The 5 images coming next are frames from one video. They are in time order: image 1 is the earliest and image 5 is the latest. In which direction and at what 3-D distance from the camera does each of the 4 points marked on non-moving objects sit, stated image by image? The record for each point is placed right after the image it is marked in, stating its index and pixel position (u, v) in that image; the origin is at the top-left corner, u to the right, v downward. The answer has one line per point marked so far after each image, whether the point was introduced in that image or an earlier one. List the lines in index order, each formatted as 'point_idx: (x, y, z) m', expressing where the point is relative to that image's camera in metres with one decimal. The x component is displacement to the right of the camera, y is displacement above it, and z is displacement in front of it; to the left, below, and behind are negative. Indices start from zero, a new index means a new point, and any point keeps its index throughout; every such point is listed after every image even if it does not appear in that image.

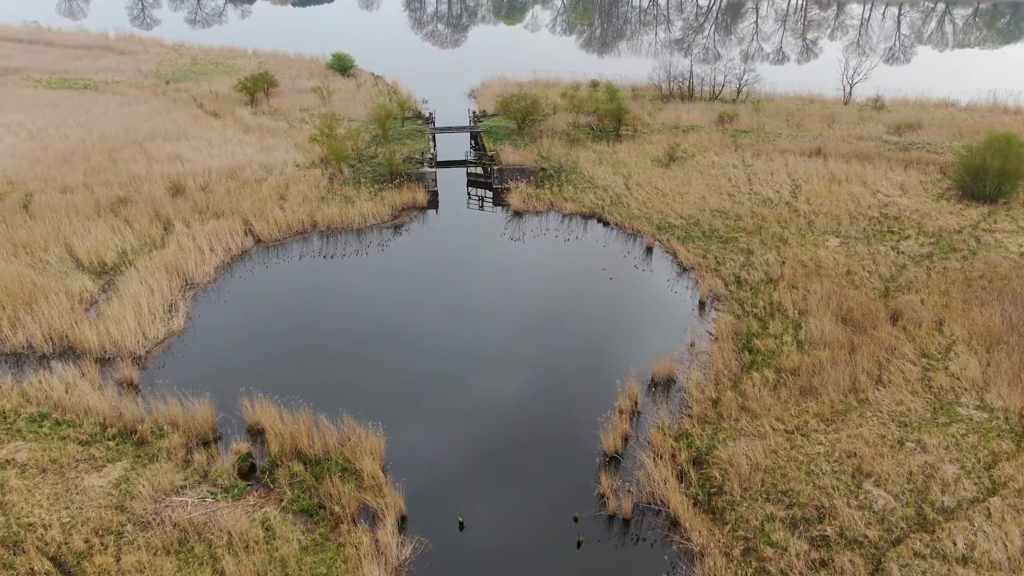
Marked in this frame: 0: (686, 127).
0: (+4.2, +3.9, +18.8) m
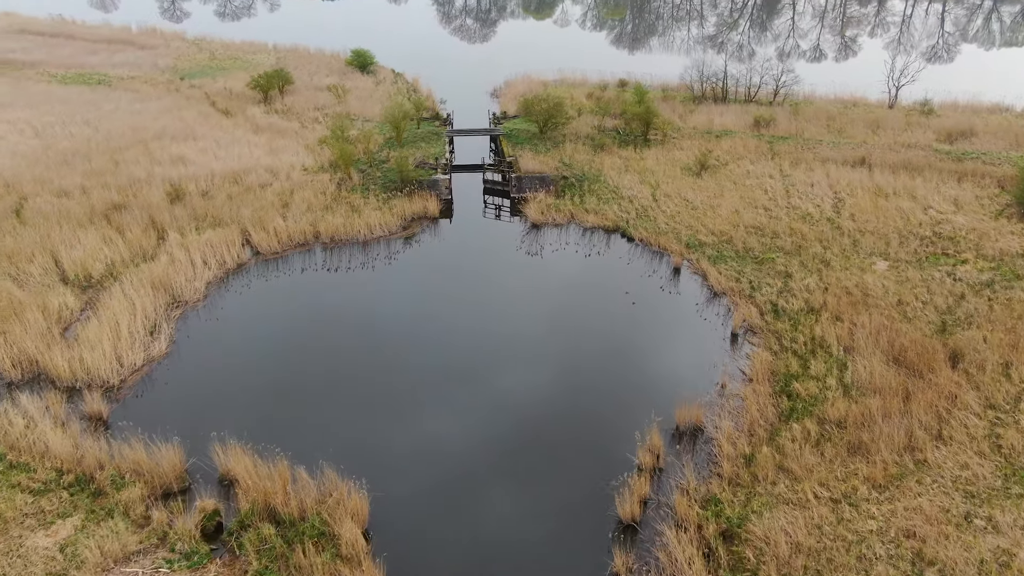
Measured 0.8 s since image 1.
0: (+4.7, +3.5, +17.7) m
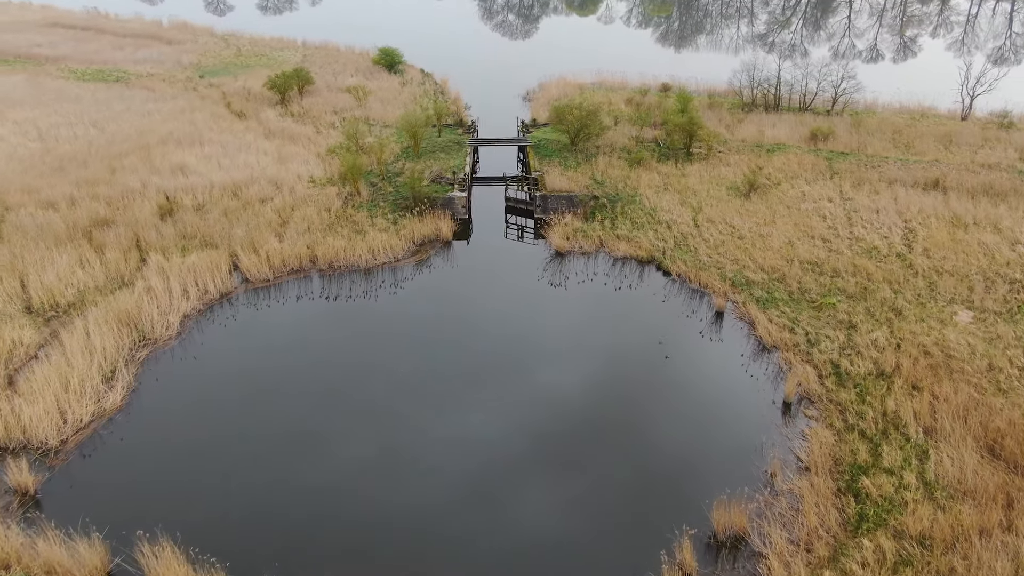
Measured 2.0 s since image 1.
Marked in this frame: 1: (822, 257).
0: (+5.3, +2.9, +16.0) m
1: (+4.4, +0.4, +11.0) m
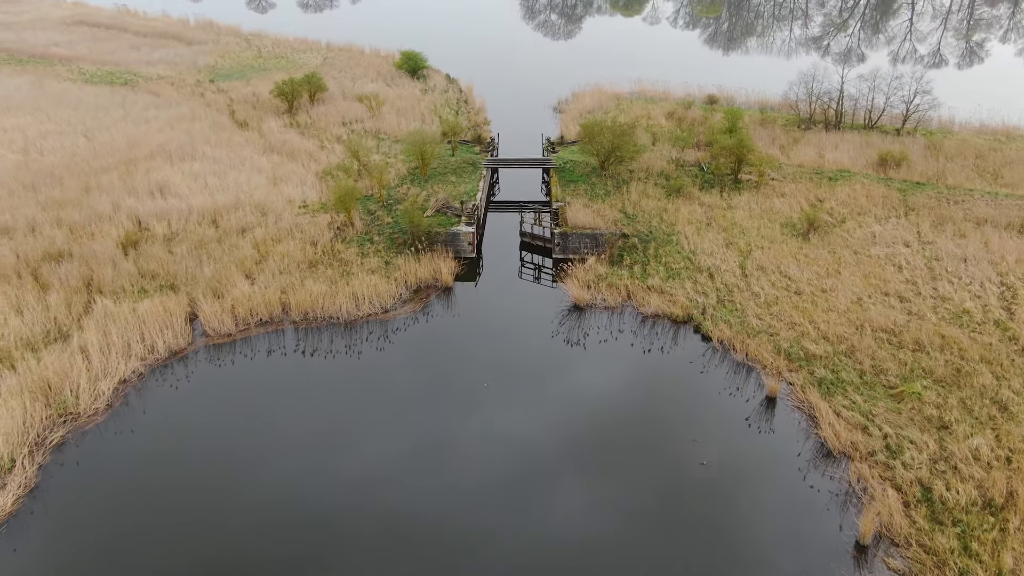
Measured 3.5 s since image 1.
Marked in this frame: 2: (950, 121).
0: (+5.7, +2.1, +13.8) m
1: (+4.4, -0.4, +8.9) m
2: (+9.9, +3.8, +17.7) m
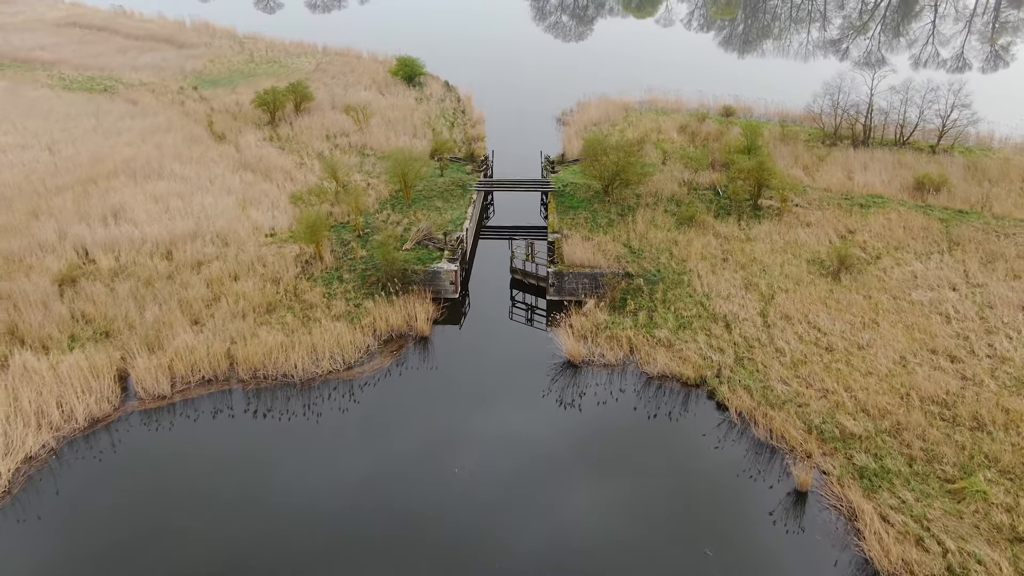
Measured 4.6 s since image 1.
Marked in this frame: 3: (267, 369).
0: (+5.6, +1.4, +12.4) m
1: (+4.2, -1.0, +7.5) m
2: (+9.9, +3.2, +16.2) m
3: (-2.6, -0.8, +8.4) m
